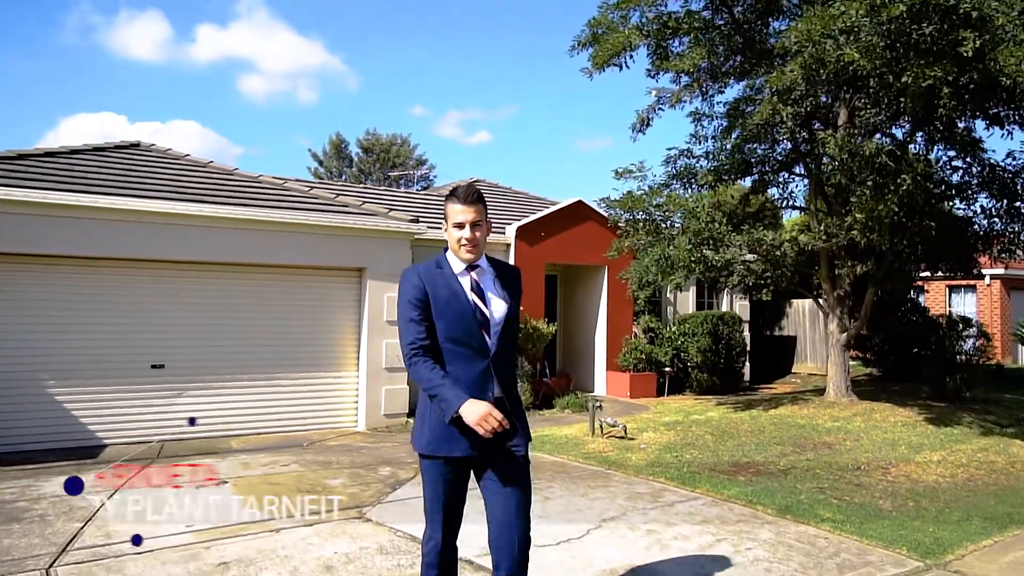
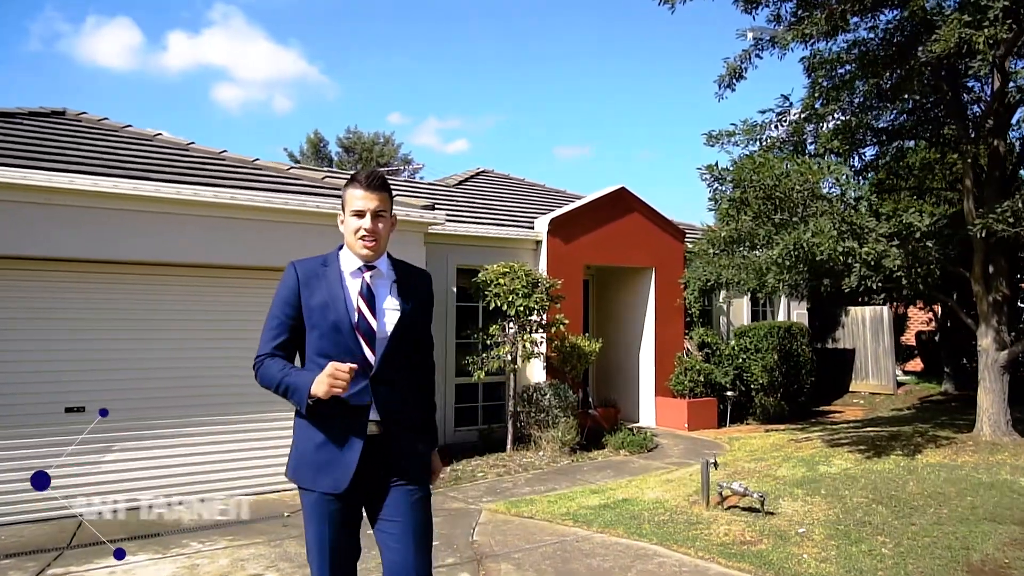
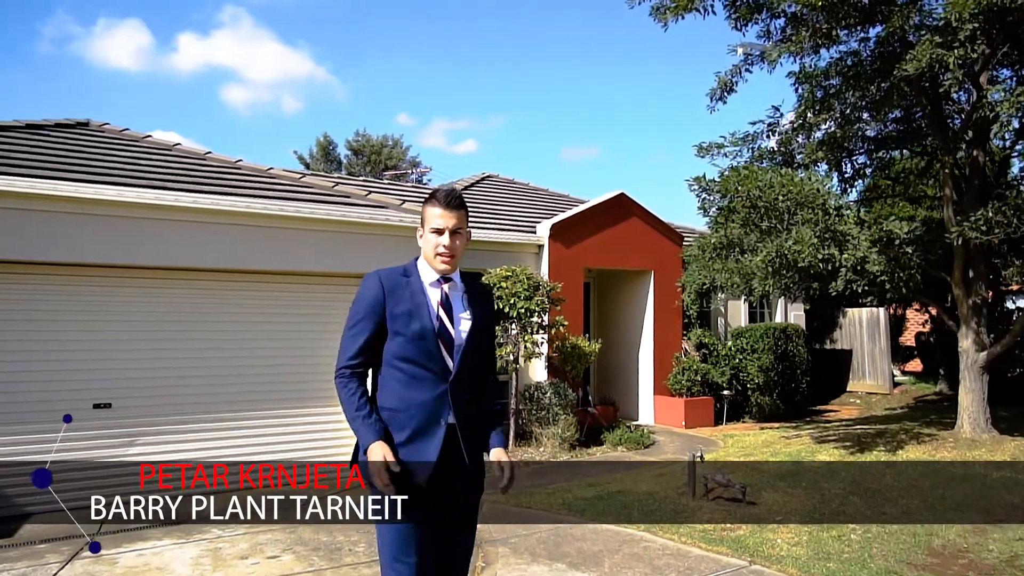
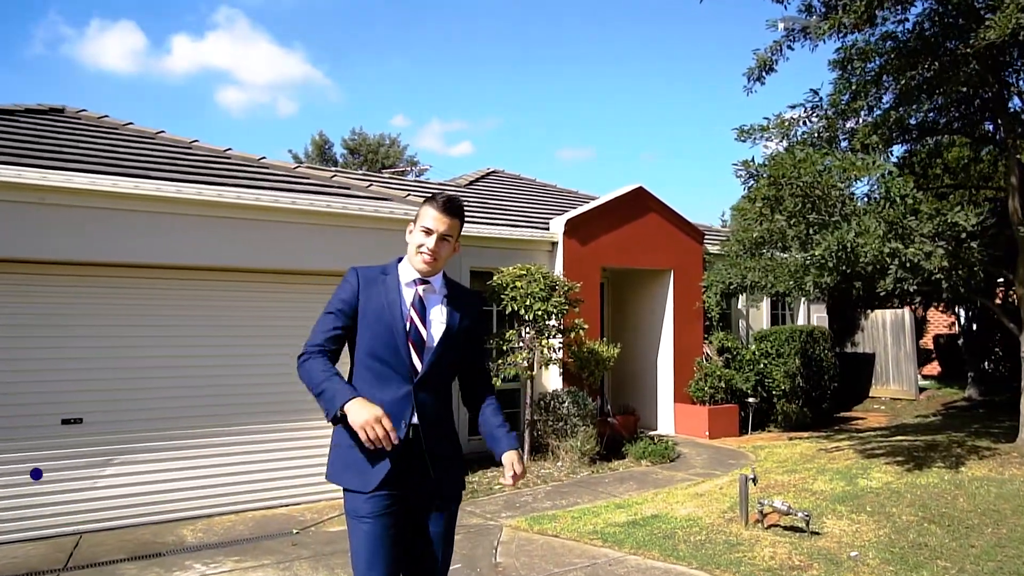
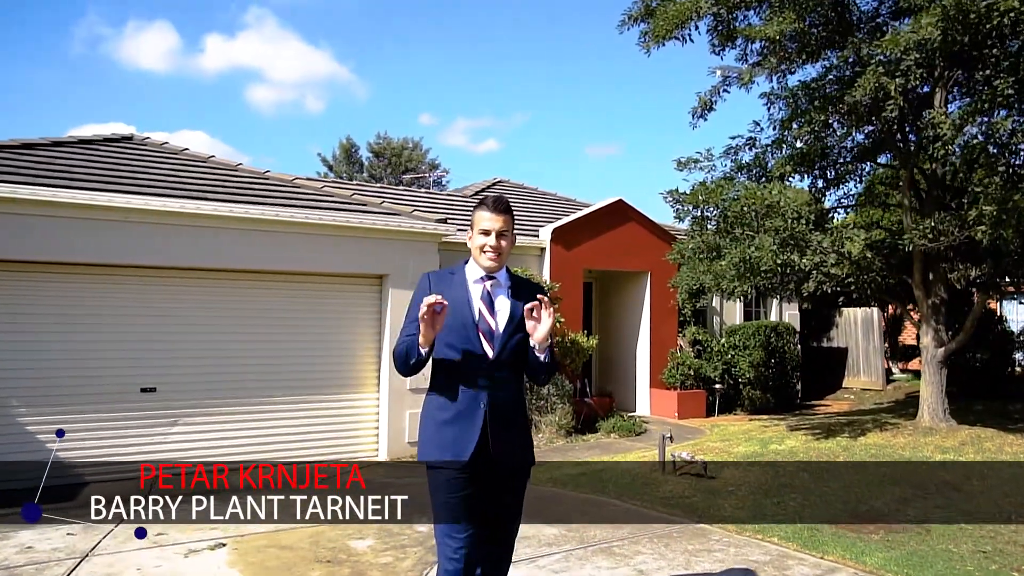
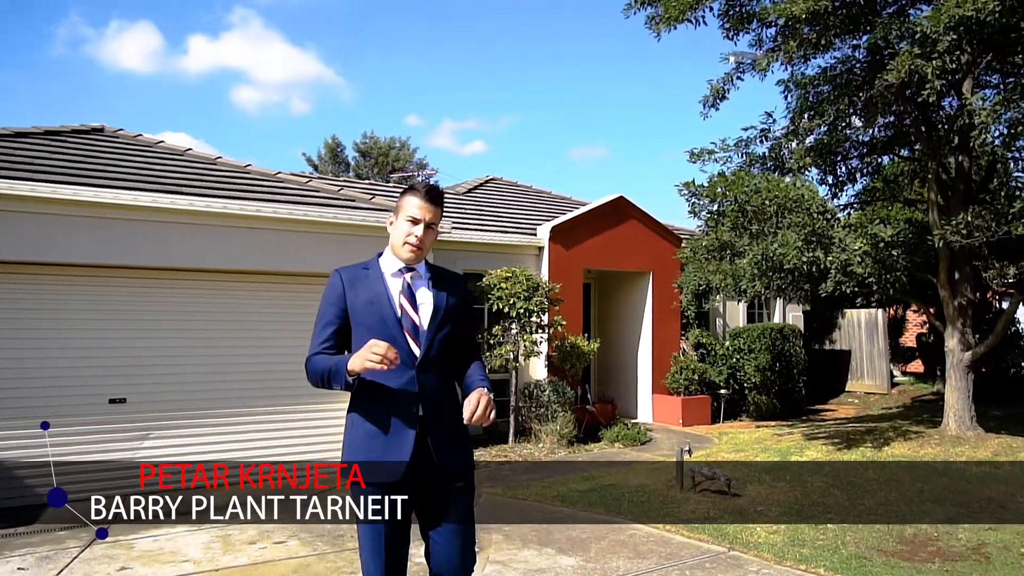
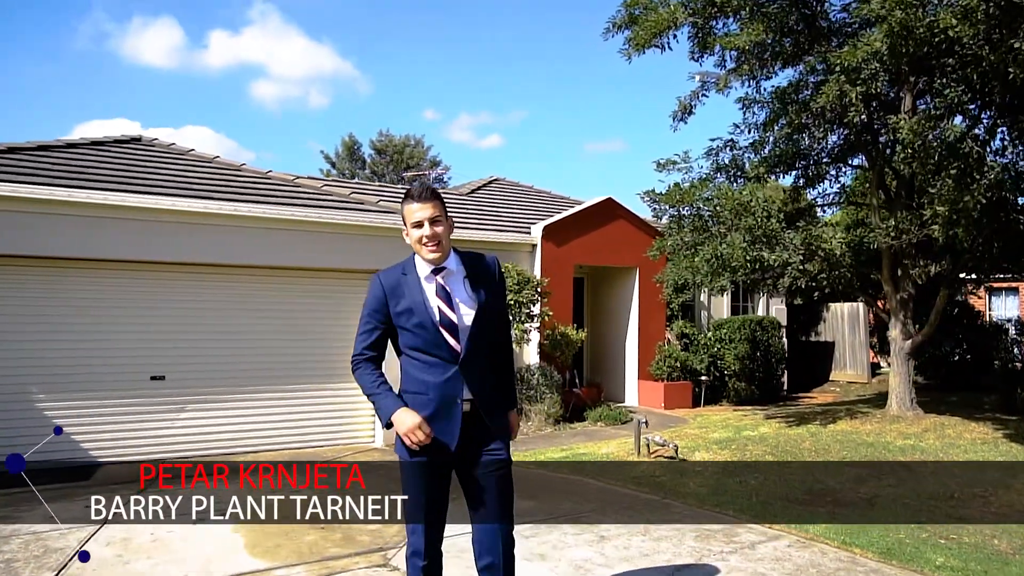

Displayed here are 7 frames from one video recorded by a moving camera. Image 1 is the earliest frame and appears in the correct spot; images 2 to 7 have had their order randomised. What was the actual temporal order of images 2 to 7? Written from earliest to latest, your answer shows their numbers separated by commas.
7, 5, 6, 3, 2, 4
